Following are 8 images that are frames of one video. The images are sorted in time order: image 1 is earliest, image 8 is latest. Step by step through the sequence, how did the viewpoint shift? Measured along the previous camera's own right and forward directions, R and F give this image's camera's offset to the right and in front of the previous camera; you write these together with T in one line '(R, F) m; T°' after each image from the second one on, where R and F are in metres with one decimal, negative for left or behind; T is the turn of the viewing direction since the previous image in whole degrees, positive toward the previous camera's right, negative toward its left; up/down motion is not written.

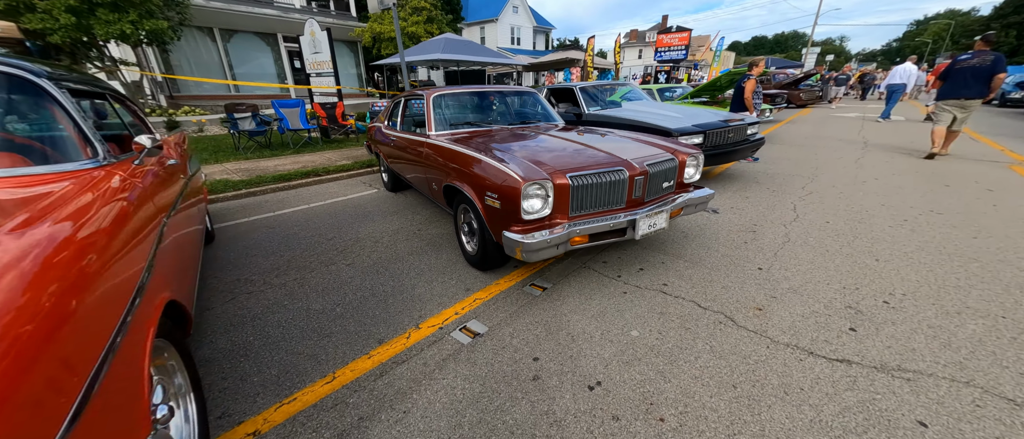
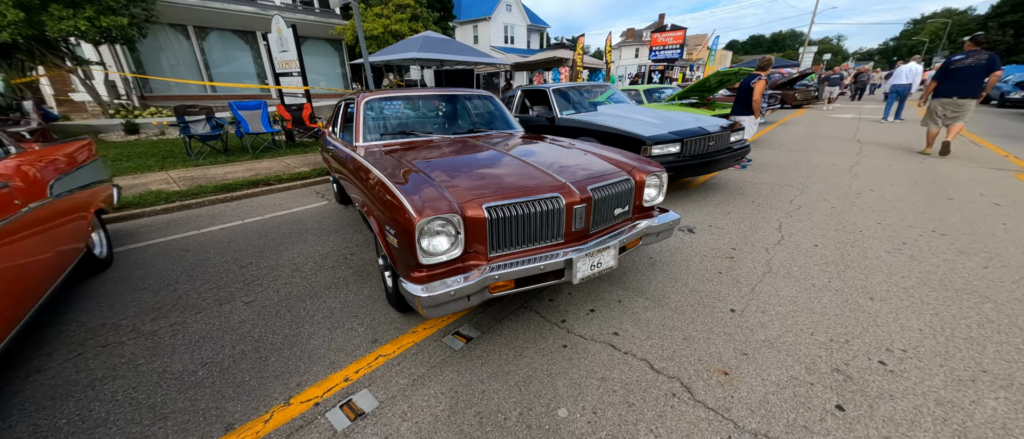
(+0.5, +0.5) m; 0°
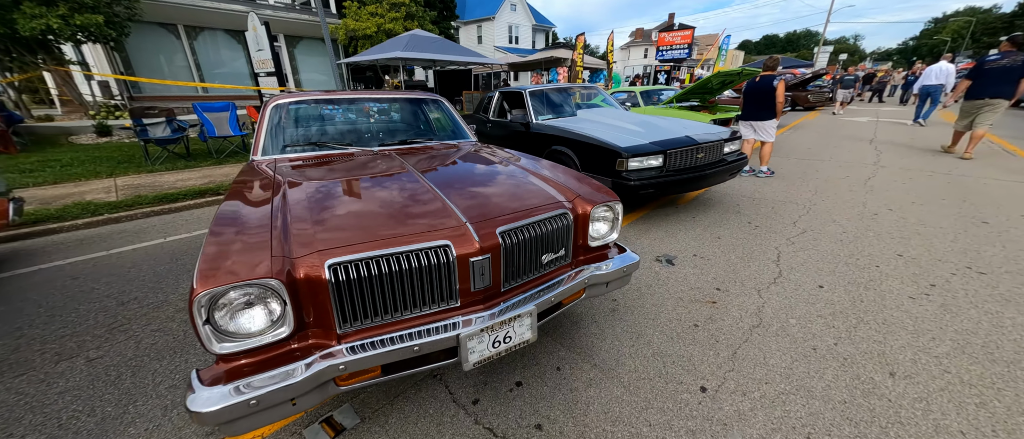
(+0.5, +0.6) m; -1°
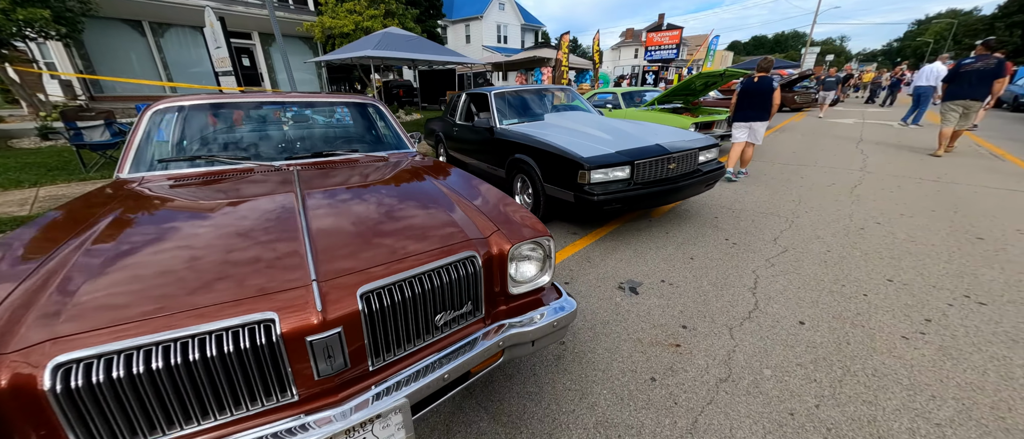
(+0.4, +0.4) m; +1°
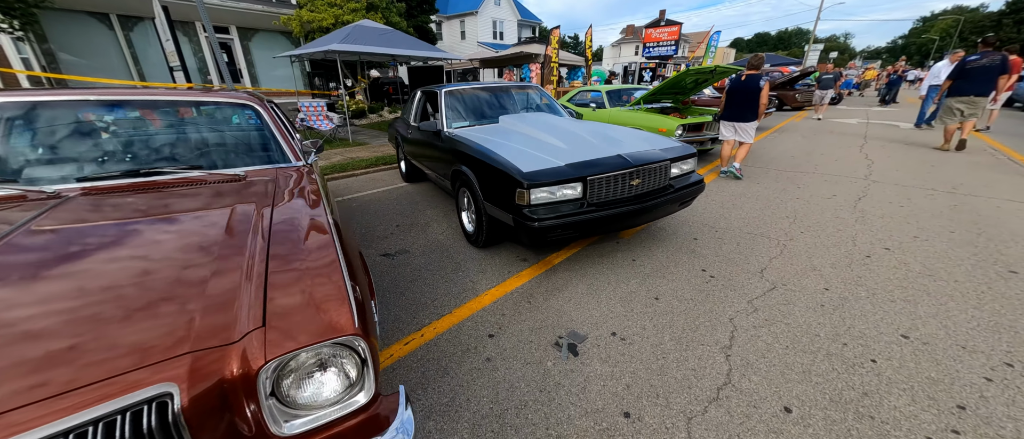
(+0.6, +0.6) m; 0°
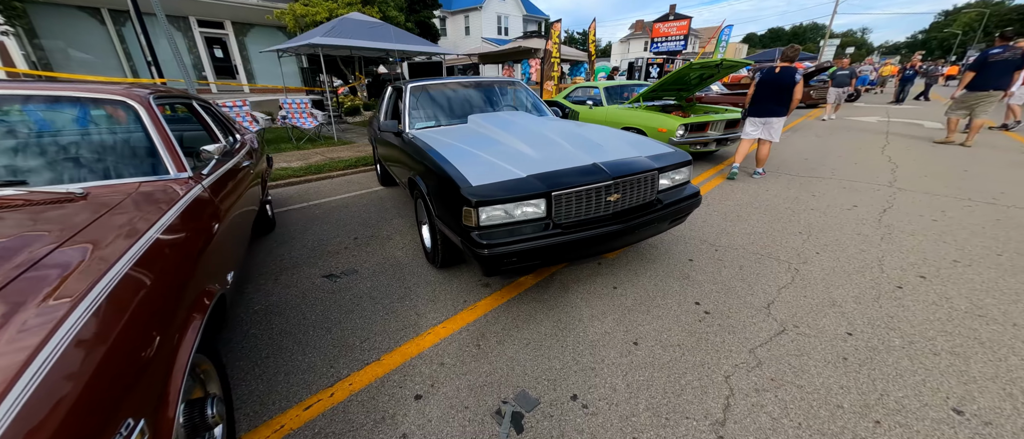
(+0.4, +0.5) m; -1°
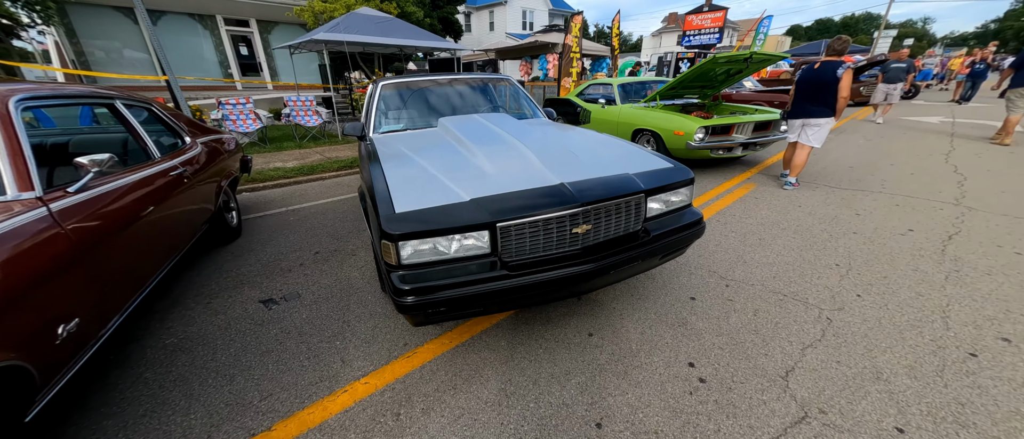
(+0.4, +0.5) m; -4°
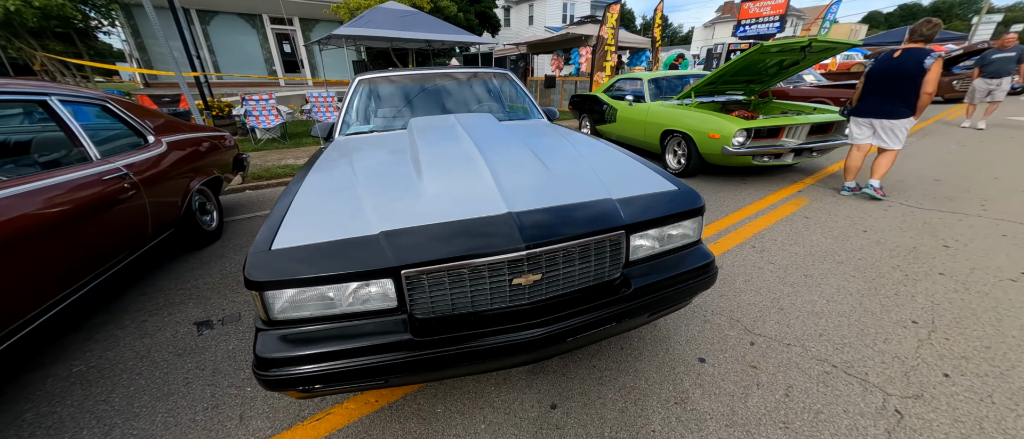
(+0.4, +0.5) m; -6°
